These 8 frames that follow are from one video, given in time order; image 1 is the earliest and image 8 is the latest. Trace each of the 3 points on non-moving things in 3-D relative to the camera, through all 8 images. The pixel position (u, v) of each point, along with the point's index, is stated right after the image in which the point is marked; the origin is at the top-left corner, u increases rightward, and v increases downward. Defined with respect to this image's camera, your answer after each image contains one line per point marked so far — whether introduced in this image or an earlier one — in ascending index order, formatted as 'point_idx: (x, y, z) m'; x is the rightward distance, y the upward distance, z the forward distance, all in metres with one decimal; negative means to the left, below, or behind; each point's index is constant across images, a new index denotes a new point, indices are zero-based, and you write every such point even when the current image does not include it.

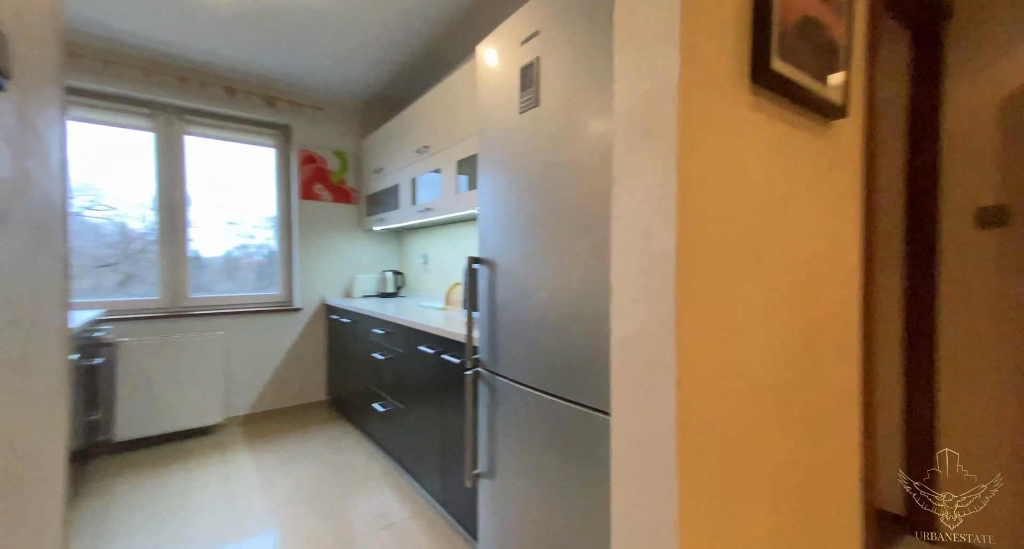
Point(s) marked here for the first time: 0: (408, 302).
0: (-0.7, -0.2, +2.7) m
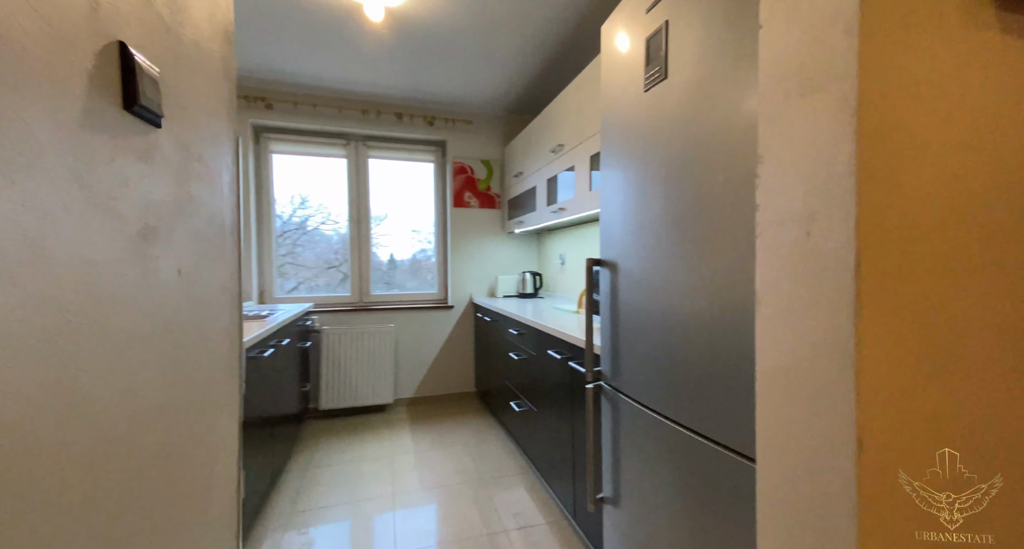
0: (+0.2, -0.2, +2.7) m
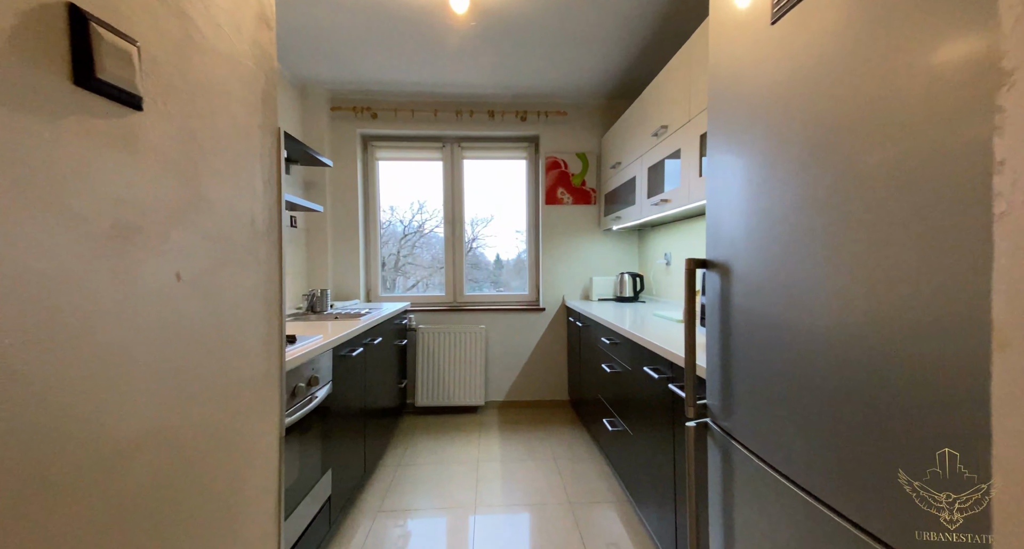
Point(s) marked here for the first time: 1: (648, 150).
0: (+0.8, -0.2, +2.4) m
1: (+0.7, +0.6, +2.1) m
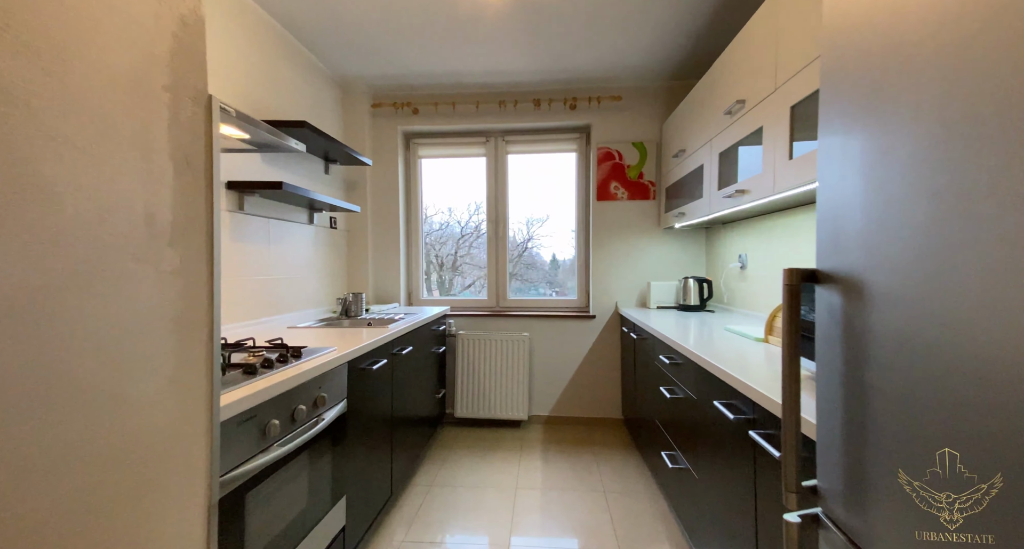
0: (+1.0, -0.2, +2.0) m
1: (+0.9, +0.6, +1.7) m
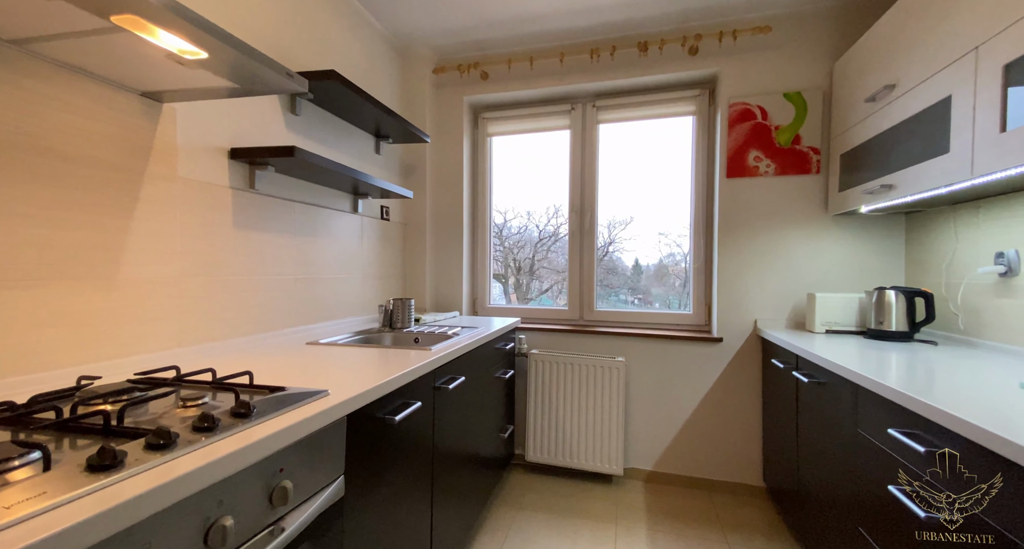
0: (+1.4, -0.3, +1.2) m
1: (+1.2, +0.6, +1.0) m
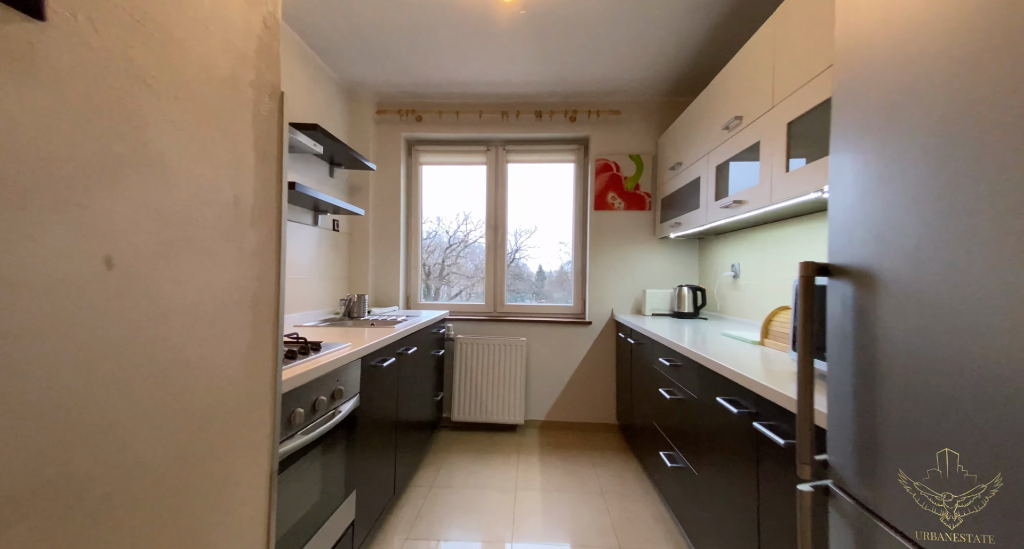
0: (+1.0, -0.3, +2.1) m
1: (+0.9, +0.6, +1.8) m
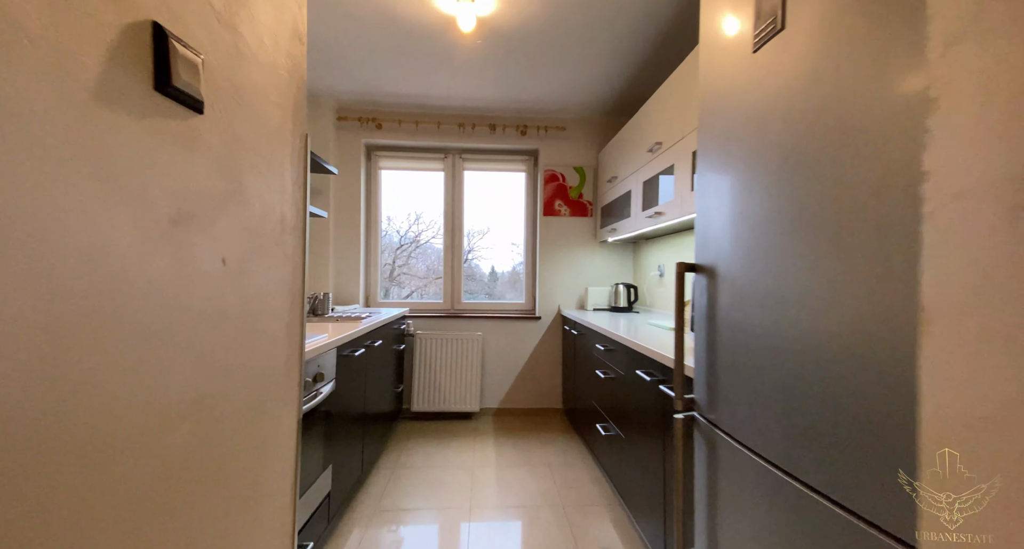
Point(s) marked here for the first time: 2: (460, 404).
0: (+0.8, -0.3, +2.4) m
1: (+0.7, +0.6, +2.2) m
2: (-0.4, -0.9, +2.7) m
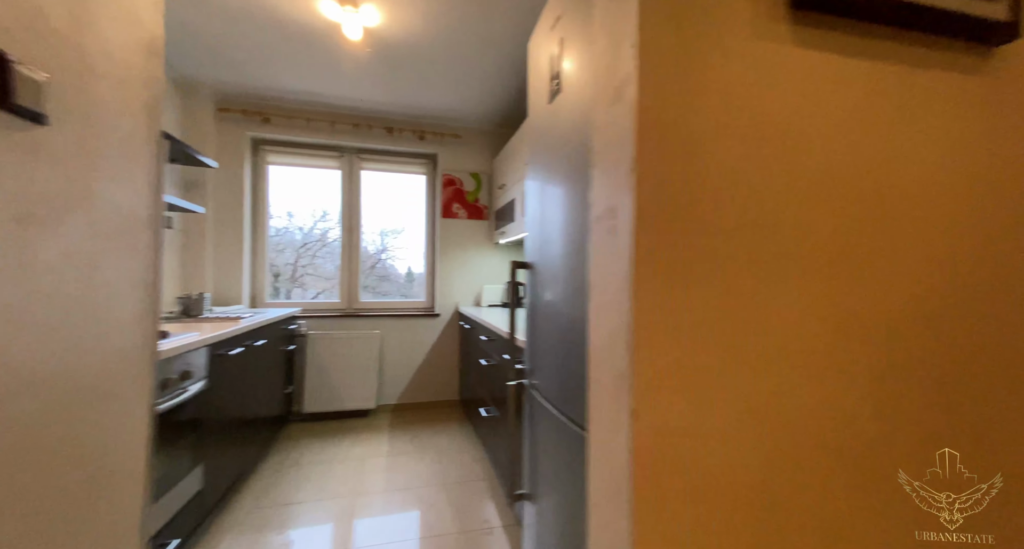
0: (+0.1, -0.3, +2.7) m
1: (+0.1, +0.6, +2.4) m
2: (-1.1, -0.9, +2.8) m
